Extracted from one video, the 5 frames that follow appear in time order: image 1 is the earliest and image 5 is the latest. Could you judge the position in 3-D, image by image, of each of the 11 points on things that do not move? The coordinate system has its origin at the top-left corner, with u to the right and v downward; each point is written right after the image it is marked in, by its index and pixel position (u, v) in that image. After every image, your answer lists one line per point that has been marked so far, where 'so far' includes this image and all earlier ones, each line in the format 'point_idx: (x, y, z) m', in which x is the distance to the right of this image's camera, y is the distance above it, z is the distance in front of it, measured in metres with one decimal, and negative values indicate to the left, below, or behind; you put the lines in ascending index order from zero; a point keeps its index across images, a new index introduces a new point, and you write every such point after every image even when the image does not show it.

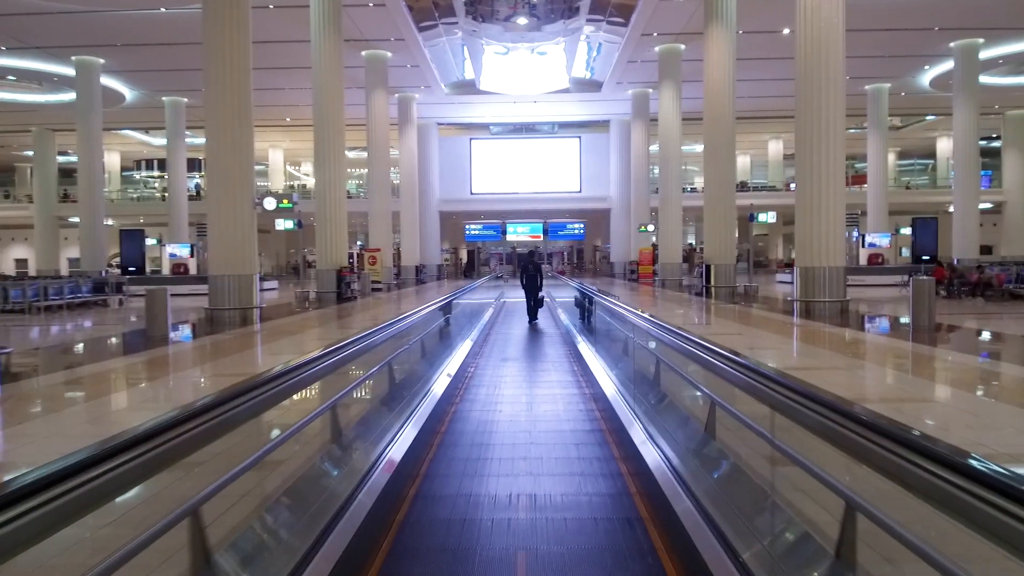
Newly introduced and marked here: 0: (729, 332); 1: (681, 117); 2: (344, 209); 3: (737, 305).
0: (+3.2, -0.6, +9.8) m
1: (+4.9, +4.9, +18.9) m
2: (-4.1, +1.8, +15.6) m
3: (+4.8, -0.4, +13.6) m
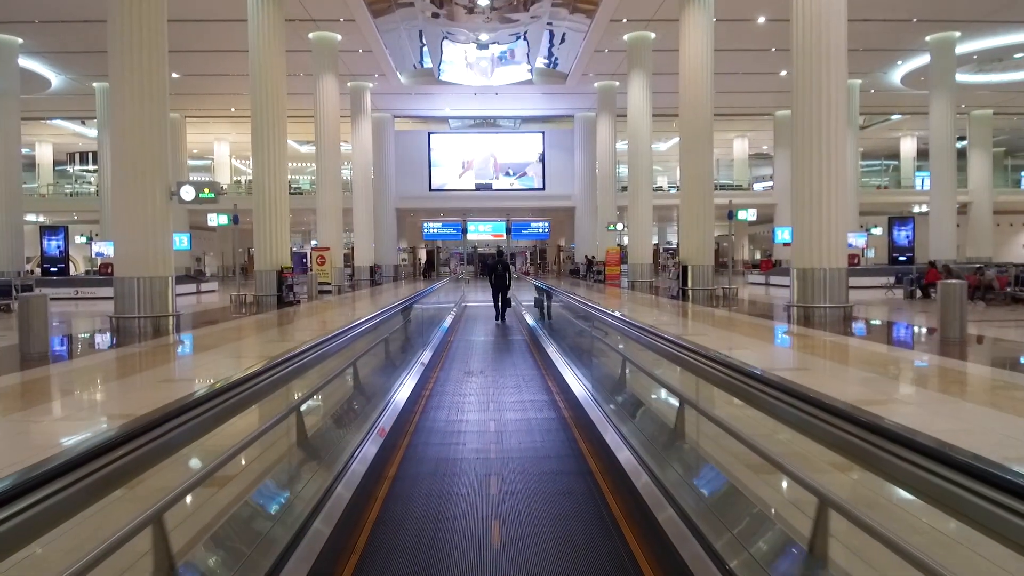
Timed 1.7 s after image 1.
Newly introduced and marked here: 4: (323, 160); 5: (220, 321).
0: (+2.7, -0.7, +8.9) m
1: (+3.8, +4.9, +18.1) m
2: (-4.9, +1.8, +14.2) m
3: (+4.0, -0.4, +12.8) m
4: (-5.3, +3.5, +18.0) m
5: (-5.1, -0.6, +11.7) m
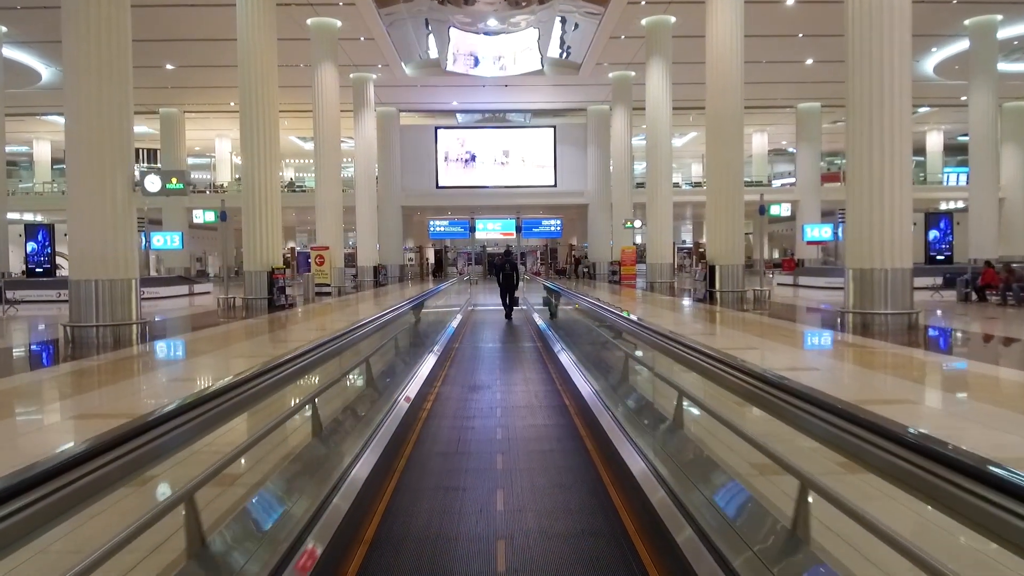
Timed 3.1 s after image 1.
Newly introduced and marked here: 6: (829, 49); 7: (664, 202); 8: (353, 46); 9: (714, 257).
0: (+2.8, -0.7, +8.0) m
1: (+4.1, +4.8, +17.1) m
2: (-4.7, +1.8, +13.4) m
3: (+4.2, -0.4, +11.8) m
4: (-5.0, +3.4, +17.2) m
5: (-5.0, -0.6, +10.9) m
6: (+8.6, +6.5, +17.8) m
7: (+4.1, +2.3, +17.7) m
8: (-4.4, +6.7, +18.2) m
9: (+4.0, +0.6, +13.2) m
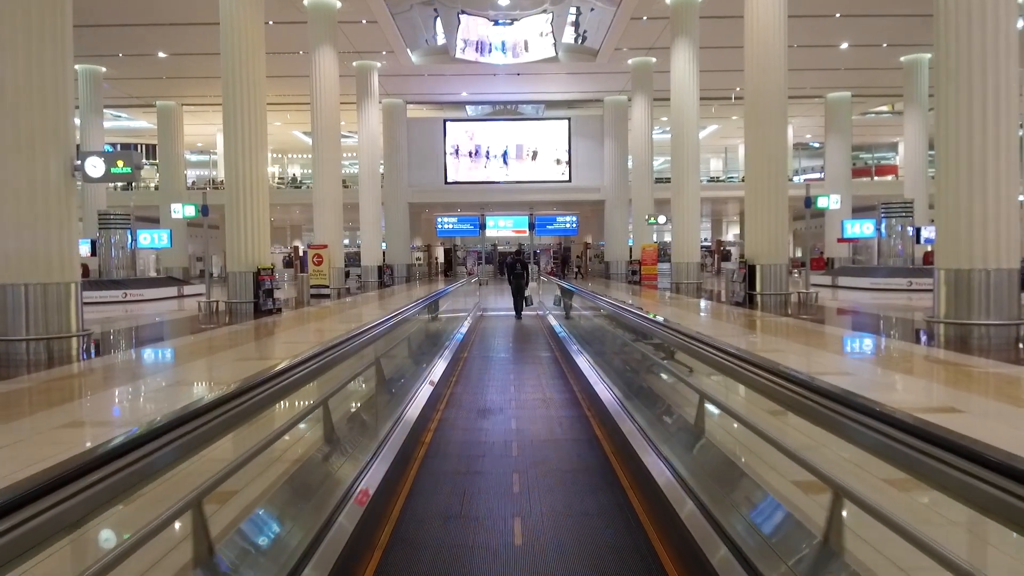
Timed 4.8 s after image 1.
0: (+3.0, -0.7, +6.9) m
1: (+4.4, +4.8, +16.0) m
2: (-4.5, +1.7, +12.4) m
3: (+4.4, -0.5, +10.7) m
4: (-4.7, +3.4, +16.2) m
5: (-4.7, -0.7, +9.9) m
6: (+8.9, +6.4, +16.6) m
7: (+4.4, +2.3, +16.6) m
8: (-4.1, +6.7, +17.2) m
9: (+4.3, +0.6, +12.1) m
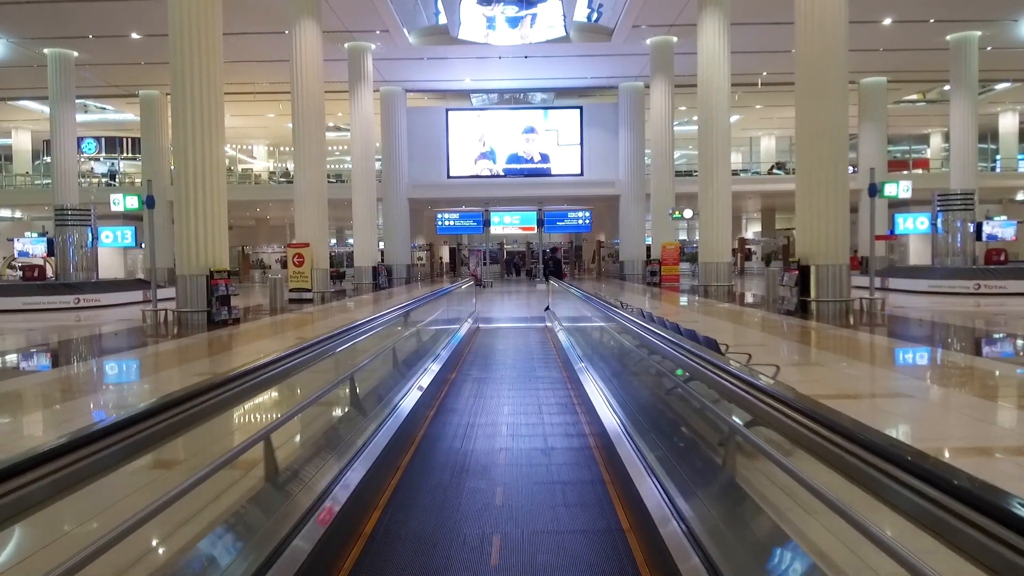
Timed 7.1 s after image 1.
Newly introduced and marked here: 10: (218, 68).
0: (+3.0, -0.8, +5.4) m
1: (+4.5, +4.8, +14.4) m
2: (-4.4, +1.7, +11.0) m
3: (+4.5, -0.5, +9.1) m
4: (-4.5, +3.4, +14.8) m
5: (-4.7, -0.7, +8.5) m
6: (+9.1, +6.4, +15.0) m
7: (+4.5, +2.2, +15.1) m
8: (-3.9, +6.6, +15.8) m
9: (+4.4, +0.6, +10.6) m
10: (-4.3, +3.4, +10.8) m
